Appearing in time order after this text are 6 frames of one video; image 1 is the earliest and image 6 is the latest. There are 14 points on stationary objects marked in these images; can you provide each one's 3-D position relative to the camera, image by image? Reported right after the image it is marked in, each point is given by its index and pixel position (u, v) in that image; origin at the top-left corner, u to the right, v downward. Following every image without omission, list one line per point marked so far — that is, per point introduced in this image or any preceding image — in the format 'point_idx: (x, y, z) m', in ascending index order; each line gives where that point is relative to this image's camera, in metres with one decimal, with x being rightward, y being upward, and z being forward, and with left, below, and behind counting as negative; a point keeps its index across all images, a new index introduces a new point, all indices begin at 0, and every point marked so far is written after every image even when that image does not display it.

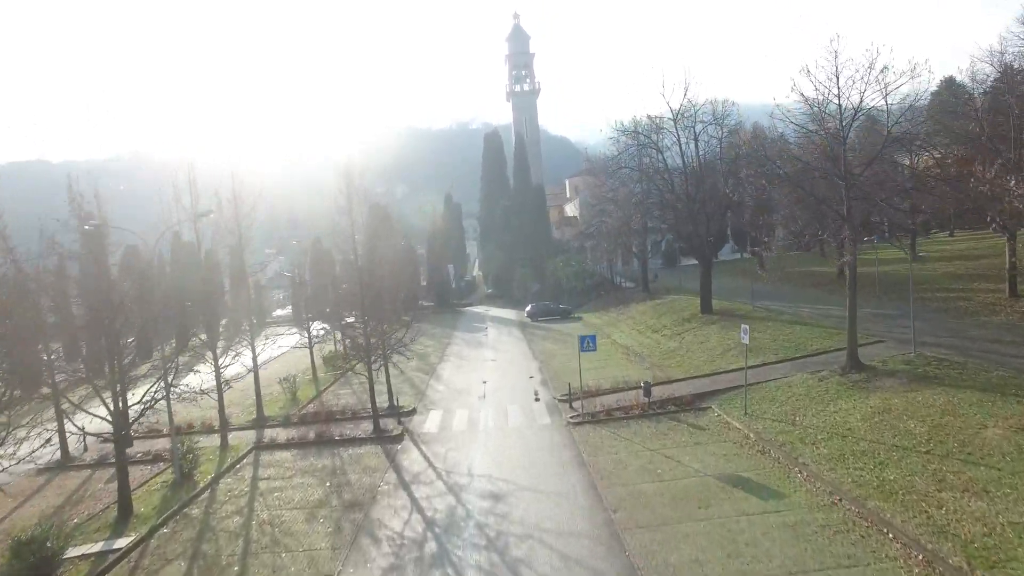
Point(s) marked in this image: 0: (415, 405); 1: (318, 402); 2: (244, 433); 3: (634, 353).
0: (-1.4, -1.7, +12.1) m
1: (-3.0, -1.7, +13.1) m
2: (-3.4, -1.8, +10.9) m
3: (+2.2, -1.2, +15.8) m
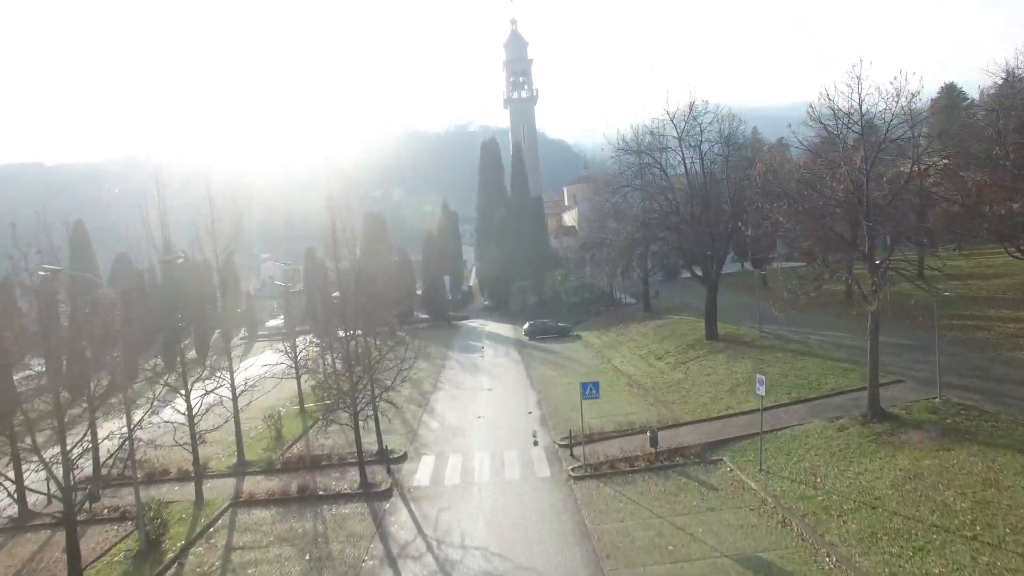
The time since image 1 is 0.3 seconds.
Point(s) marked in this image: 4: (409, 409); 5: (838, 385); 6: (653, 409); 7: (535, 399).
0: (-1.4, -2.1, +11.4) m
1: (-3.0, -2.2, +12.4) m
2: (-3.5, -2.3, +10.2) m
3: (+2.2, -1.7, +15.1) m
4: (-1.7, -2.0, +14.5) m
5: (+4.4, -1.3, +11.5) m
6: (+2.1, -1.8, +12.7) m
7: (+0.4, -1.9, +14.7) m
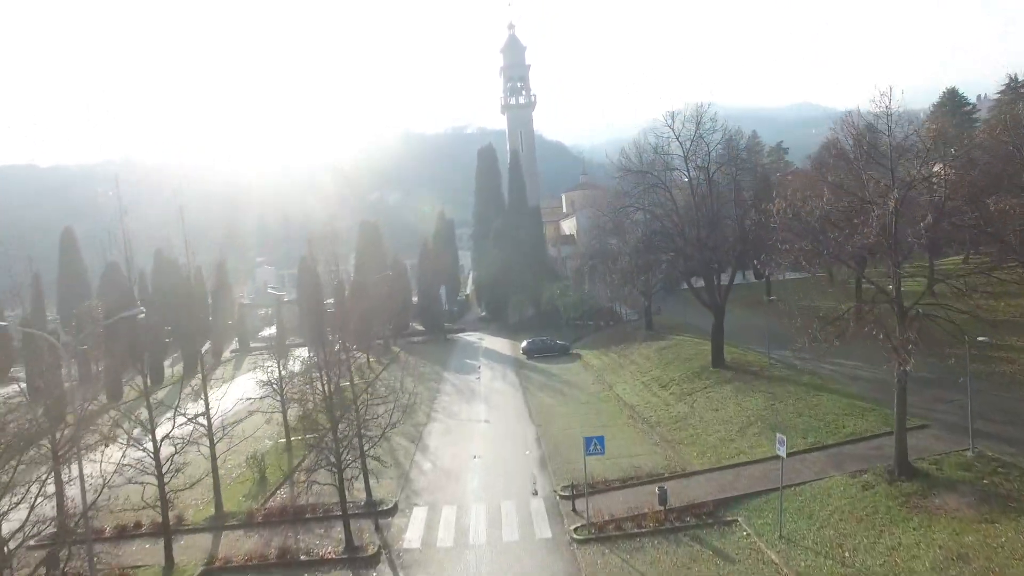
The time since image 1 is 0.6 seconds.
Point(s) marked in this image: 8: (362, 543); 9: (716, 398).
0: (-1.4, -2.6, +10.7) m
1: (-3.0, -2.7, +11.7) m
2: (-3.5, -2.8, +9.5) m
3: (+2.1, -2.2, +14.3) m
4: (-1.8, -2.5, +13.8) m
5: (+4.3, -1.8, +10.8) m
6: (+2.0, -2.3, +12.0) m
7: (+0.3, -2.4, +14.0) m
8: (-1.6, -2.7, +9.0) m
9: (+3.3, -1.8, +14.1) m
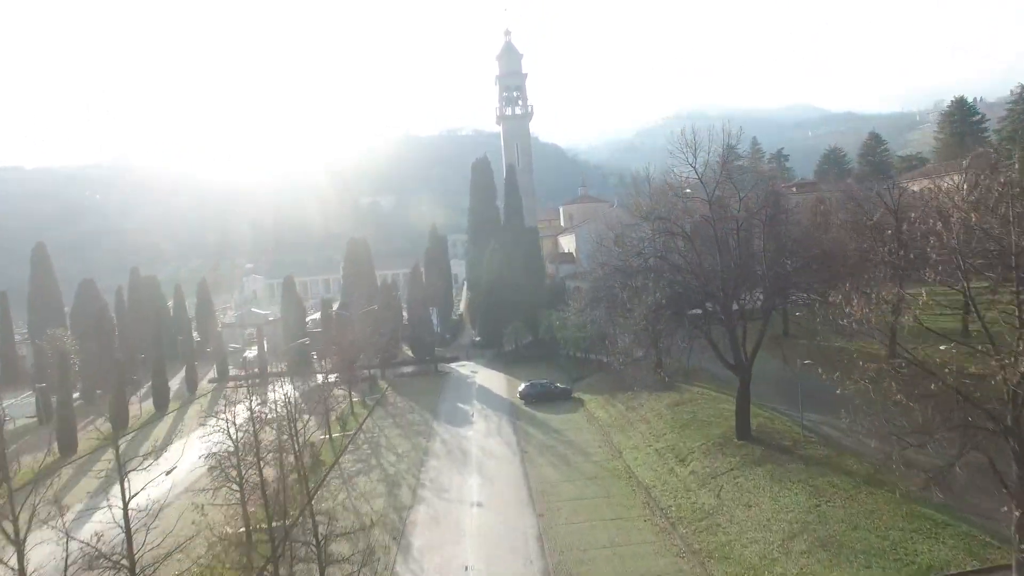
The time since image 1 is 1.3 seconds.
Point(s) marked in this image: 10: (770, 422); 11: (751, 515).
0: (-1.4, -3.6, +8.6) m
1: (-3.1, -3.6, +9.6) m
2: (-3.5, -3.7, +7.4) m
3: (+2.1, -3.2, +12.3) m
4: (-1.8, -3.5, +11.7) m
5: (+4.3, -2.8, +8.8) m
6: (+2.0, -3.3, +10.0) m
7: (+0.3, -3.4, +12.0) m
8: (-1.6, -3.6, +7.0) m
9: (+3.3, -2.8, +12.1) m
10: (+4.4, -2.3, +14.8) m
11: (+3.1, -2.9, +11.1) m
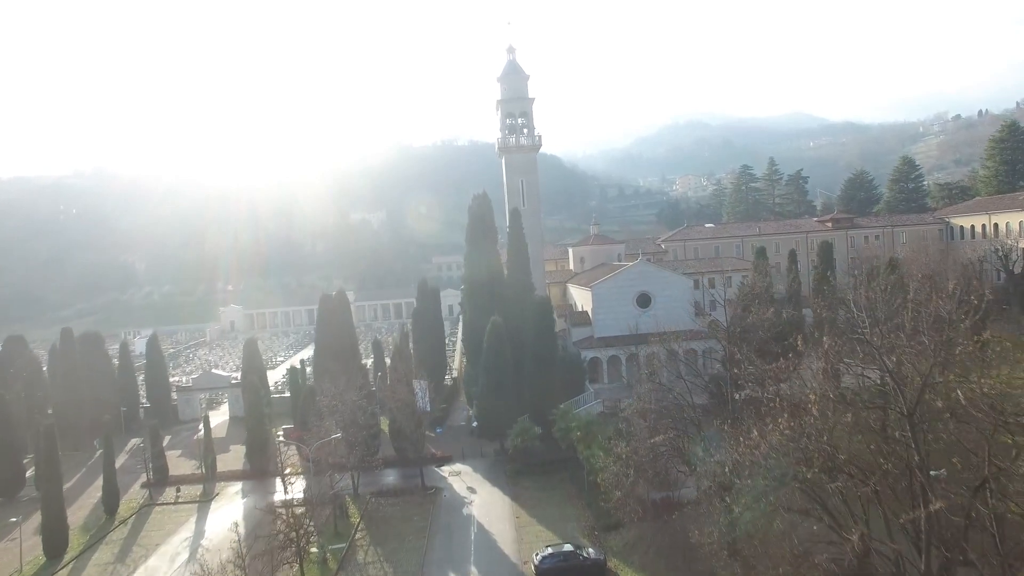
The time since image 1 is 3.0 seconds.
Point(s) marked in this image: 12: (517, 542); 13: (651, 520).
0: (-1.1, -5.9, +2.5) m
1: (-2.8, -6.0, +3.5) m
2: (-3.2, -6.1, +1.3) m
3: (+2.4, -5.6, +6.3) m
4: (-1.5, -5.9, +5.6) m
5: (+4.6, -5.2, +2.7) m
6: (+2.3, -5.6, +3.9) m
7: (+0.6, -5.8, +5.8) m
8: (-1.3, -6.0, +0.9) m
9: (+3.6, -5.2, +6.1) m
10: (+4.7, -4.8, +8.7) m
11: (+3.4, -5.3, +5.0) m
12: (+0.1, -5.4, +18.4) m
13: (+2.9, -4.8, +18.0) m
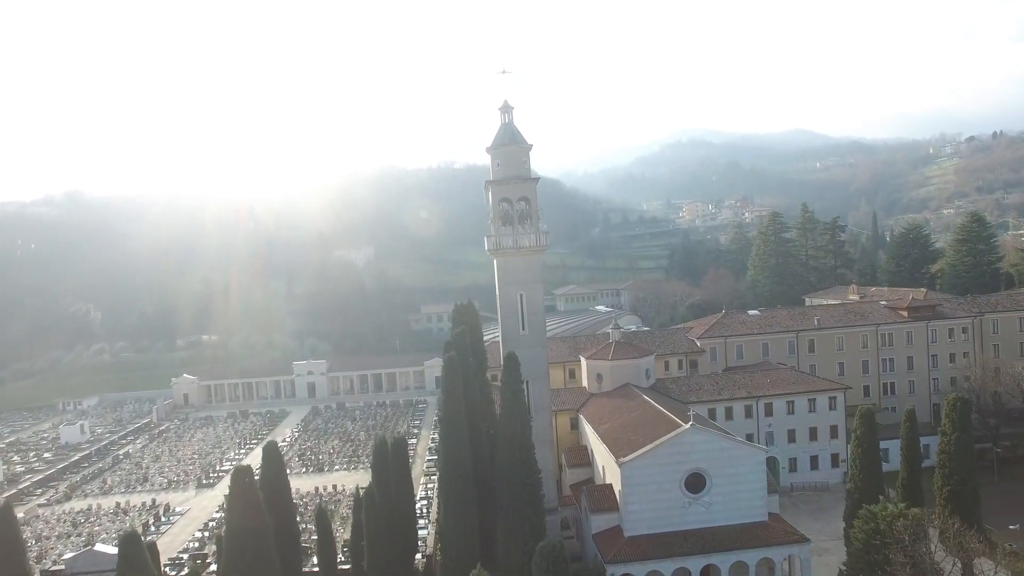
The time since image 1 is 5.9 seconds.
0: (-1.3, -10.0, -7.6) m
1: (-2.9, -10.1, -6.6) m
2: (-3.4, -10.1, -8.8) m
3: (+2.2, -9.7, -3.8) m
4: (-1.7, -10.0, -4.5) m
5: (+4.5, -9.3, -7.3) m
6: (+2.2, -9.8, -6.2) m
7: (+0.4, -9.9, -4.3) m
8: (-1.4, -10.0, -9.2) m
9: (+3.4, -9.4, -4.0) m
10: (+4.5, -9.0, -1.3) m
11: (+3.2, -9.5, -5.1) m
12: (-0.1, -9.7, +8.3) m
13: (+2.7, -9.1, +7.9) m
